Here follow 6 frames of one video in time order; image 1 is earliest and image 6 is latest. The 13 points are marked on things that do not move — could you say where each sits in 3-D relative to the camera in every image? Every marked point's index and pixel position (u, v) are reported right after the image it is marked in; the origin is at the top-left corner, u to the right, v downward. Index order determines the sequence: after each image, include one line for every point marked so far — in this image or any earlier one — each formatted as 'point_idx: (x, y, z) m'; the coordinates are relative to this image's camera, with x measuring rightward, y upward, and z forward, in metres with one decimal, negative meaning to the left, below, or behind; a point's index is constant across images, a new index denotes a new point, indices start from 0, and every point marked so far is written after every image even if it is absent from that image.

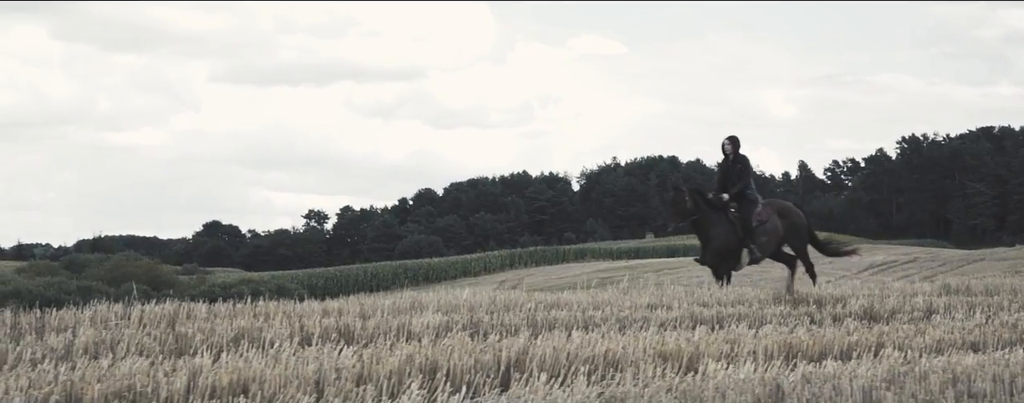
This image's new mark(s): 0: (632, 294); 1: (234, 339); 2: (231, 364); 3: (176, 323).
0: (+1.2, -0.9, +17.8) m
1: (-1.9, -0.9, +12.0) m
2: (-1.6, -0.9, +10.2) m
3: (-2.4, -0.9, +12.8) m
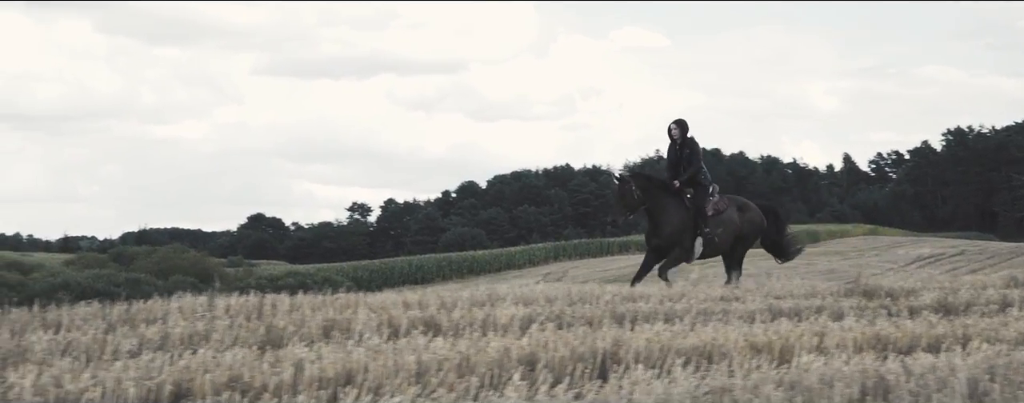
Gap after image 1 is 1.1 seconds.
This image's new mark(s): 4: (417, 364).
0: (+1.9, -0.8, +17.8) m
1: (-1.3, -0.9, +12.2) m
2: (-1.0, -0.9, +10.3) m
3: (-1.8, -0.8, +12.9) m
4: (-0.5, -0.9, +10.1) m
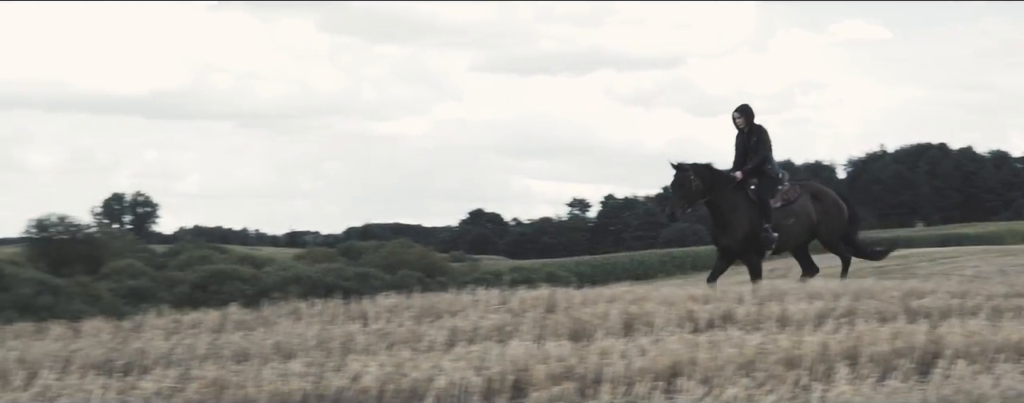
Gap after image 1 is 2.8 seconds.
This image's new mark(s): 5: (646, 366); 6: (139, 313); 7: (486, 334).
0: (+4.5, -0.8, +17.6) m
1: (+0.8, -0.8, +12.3) m
2: (+0.8, -0.8, +10.4) m
3: (+0.3, -0.8, +13.1) m
4: (+1.3, -0.9, +10.2) m
5: (+0.7, -0.9, +9.6) m
6: (-3.7, -1.1, +17.6) m
7: (-0.2, -0.9, +11.6) m
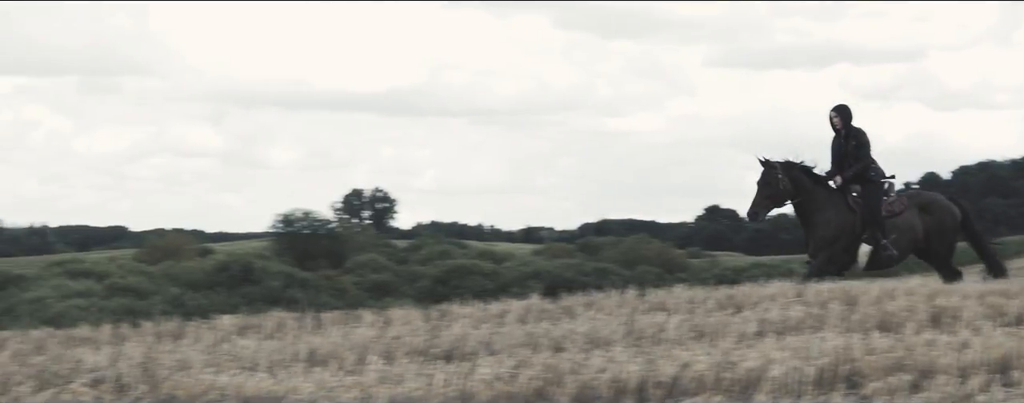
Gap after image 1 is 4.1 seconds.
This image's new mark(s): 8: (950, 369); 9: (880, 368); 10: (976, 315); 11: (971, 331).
0: (+7.2, -0.7, +16.9) m
1: (+2.8, -0.8, +12.1) m
2: (+2.6, -0.8, +10.2) m
3: (+2.5, -0.7, +13.0) m
4: (+3.1, -0.8, +9.9) m
5: (+2.4, -0.8, +9.5) m
6: (-0.9, -1.0, +17.9) m
7: (+1.8, -0.8, +11.6) m
8: (+2.2, -0.9, +9.2) m
9: (+1.9, -0.8, +9.2) m
10: (+3.1, -0.8, +12.1) m
11: (+2.8, -0.8, +10.9) m
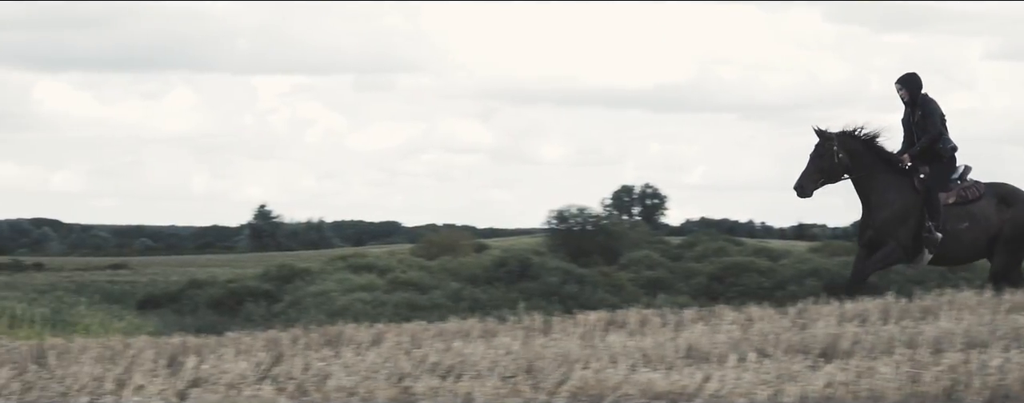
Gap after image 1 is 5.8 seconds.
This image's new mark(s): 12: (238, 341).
0: (+10.2, -0.7, +15.7) m
1: (+5.2, -0.8, +11.6) m
2: (+4.7, -0.8, +9.7) m
3: (+5.0, -0.7, +12.5) m
4: (+5.1, -0.8, +9.4) m
5: (+4.4, -0.8, +9.0) m
6: (+2.3, -1.0, +17.8) m
7: (+4.1, -0.8, +11.2) m
8: (+4.2, -0.9, +8.8) m
9: (+3.8, -0.8, +8.8) m
10: (+5.5, -0.7, +11.5) m
11: (+5.0, -0.8, +10.4) m
12: (-1.7, -0.9, +11.3) m
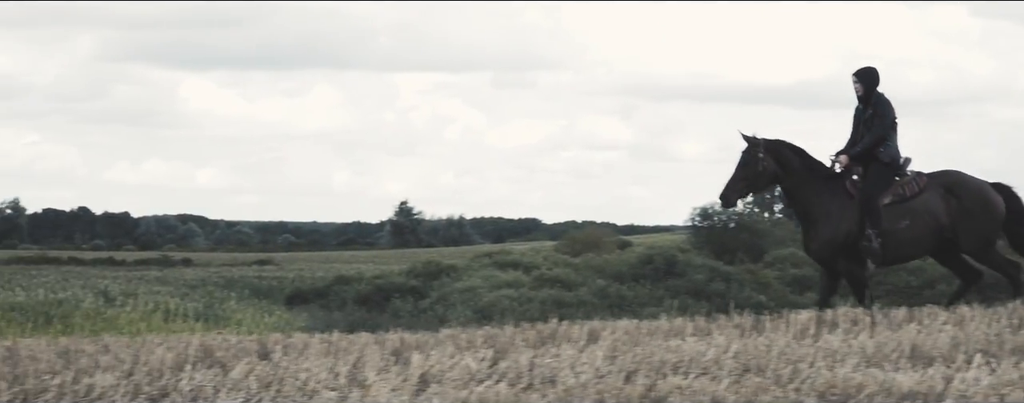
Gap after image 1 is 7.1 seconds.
0: (+11.8, -0.7, +15.0) m
1: (+6.5, -0.8, +11.3) m
2: (+6.0, -0.8, +9.5) m
3: (+6.4, -0.7, +12.2) m
4: (+6.3, -0.8, +9.1) m
5: (+5.6, -0.8, +8.8) m
6: (+4.1, -1.0, +17.7) m
7: (+5.4, -0.8, +10.9) m
8: (+5.4, -0.9, +8.6) m
9: (+5.0, -0.8, +8.6) m
10: (+6.8, -0.7, +11.1) m
11: (+6.2, -0.8, +10.1) m
12: (-0.4, -0.9, +11.5) m
